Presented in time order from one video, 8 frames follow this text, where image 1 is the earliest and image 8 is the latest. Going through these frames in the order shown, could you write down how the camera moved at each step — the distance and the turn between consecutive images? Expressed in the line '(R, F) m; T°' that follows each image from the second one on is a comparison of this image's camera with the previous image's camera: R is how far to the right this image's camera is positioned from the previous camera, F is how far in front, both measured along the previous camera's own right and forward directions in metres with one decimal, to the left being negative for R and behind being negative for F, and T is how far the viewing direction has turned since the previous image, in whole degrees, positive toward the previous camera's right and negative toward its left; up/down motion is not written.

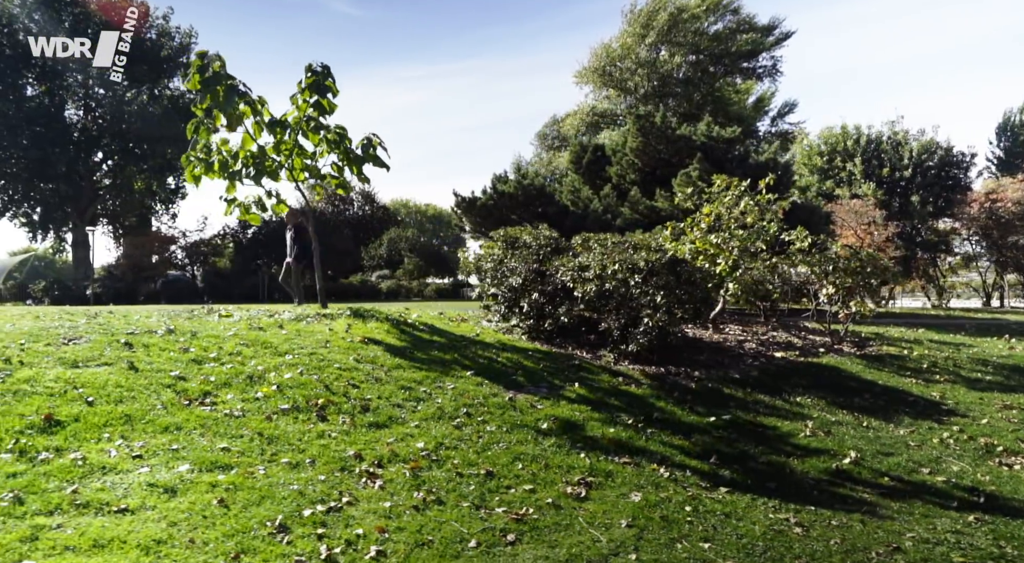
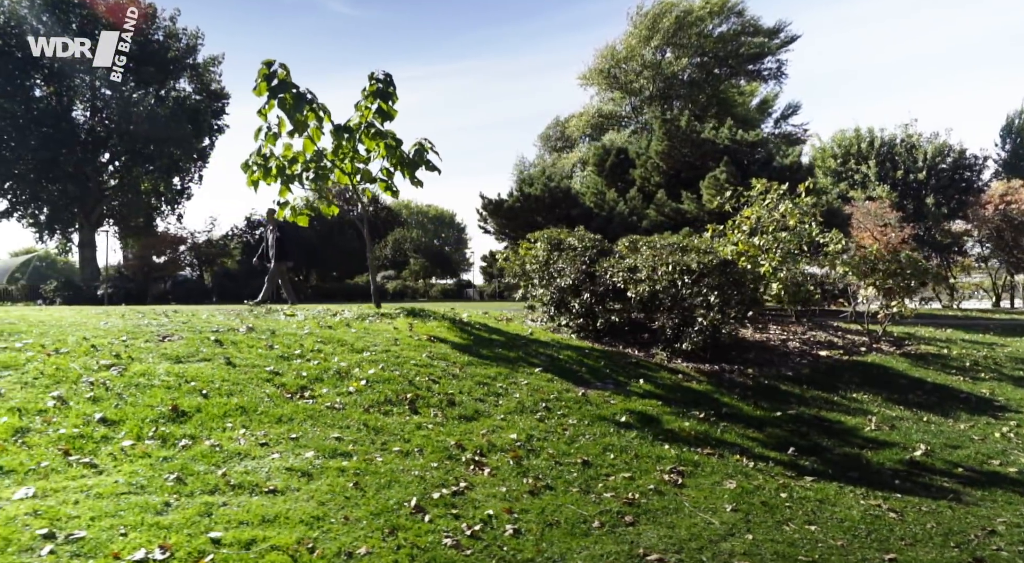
(-1.0, -0.4) m; 0°
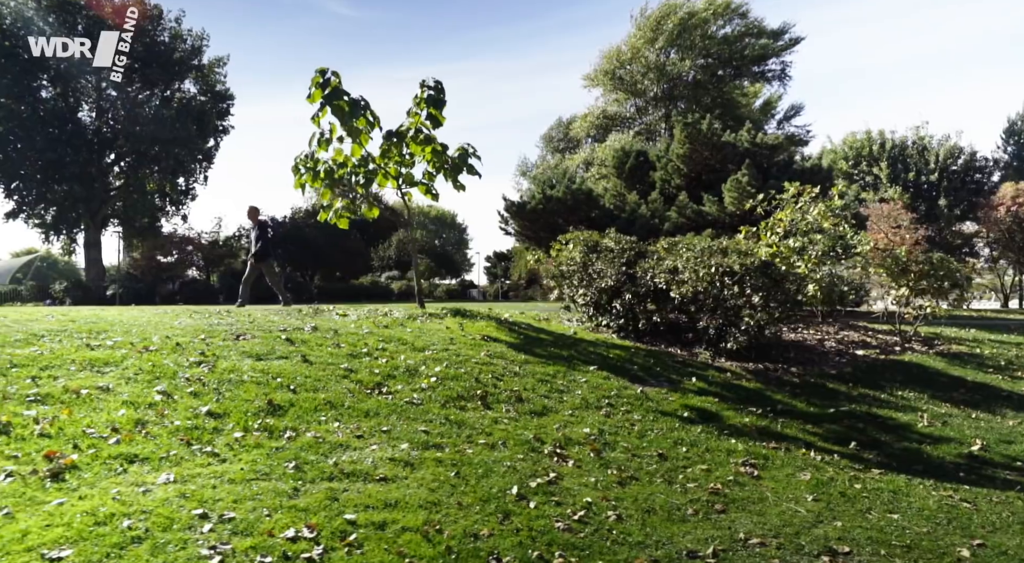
(-0.8, -0.3) m; 0°
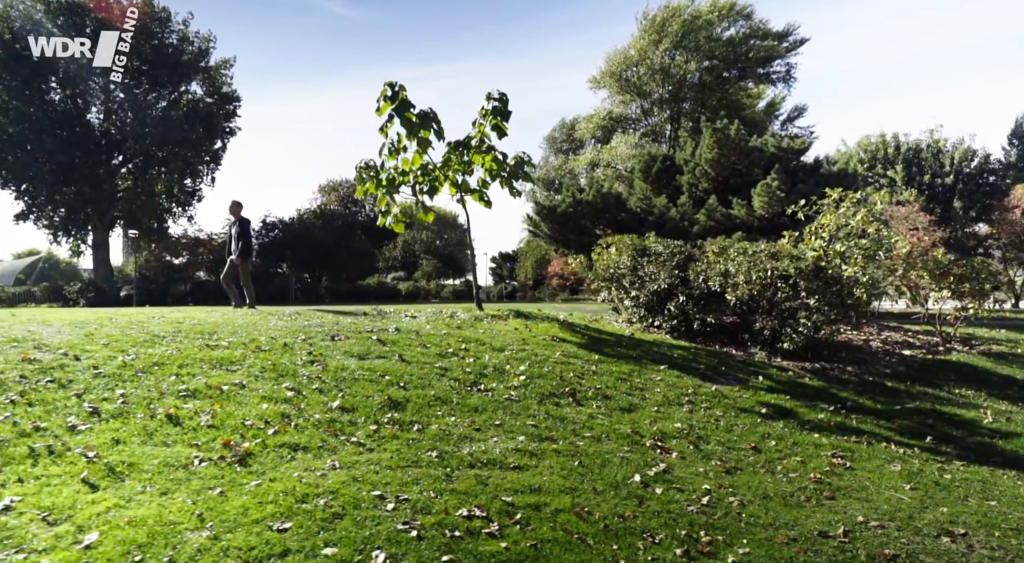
(-1.1, -0.5) m; 0°
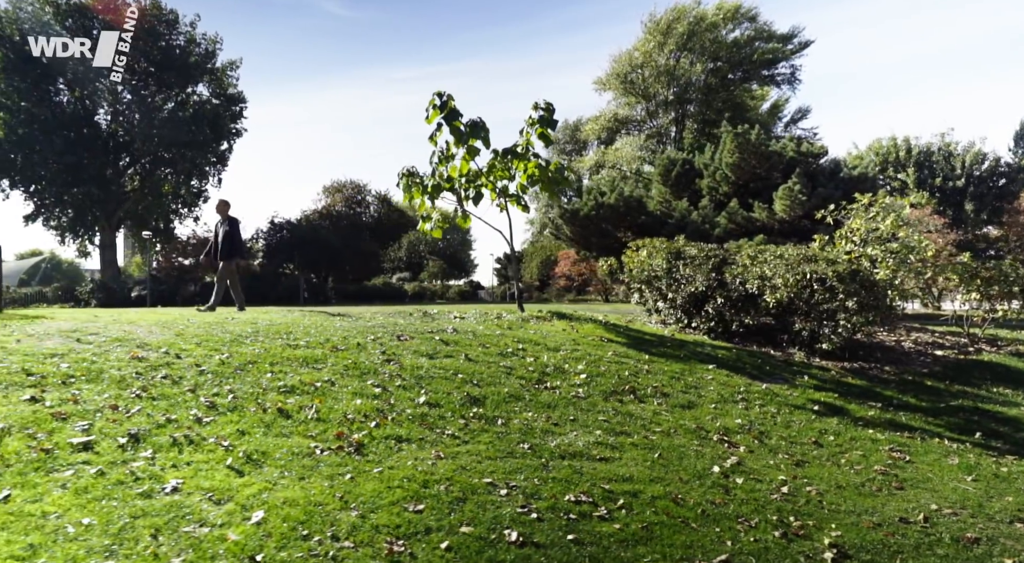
(-0.9, -0.4) m; 0°
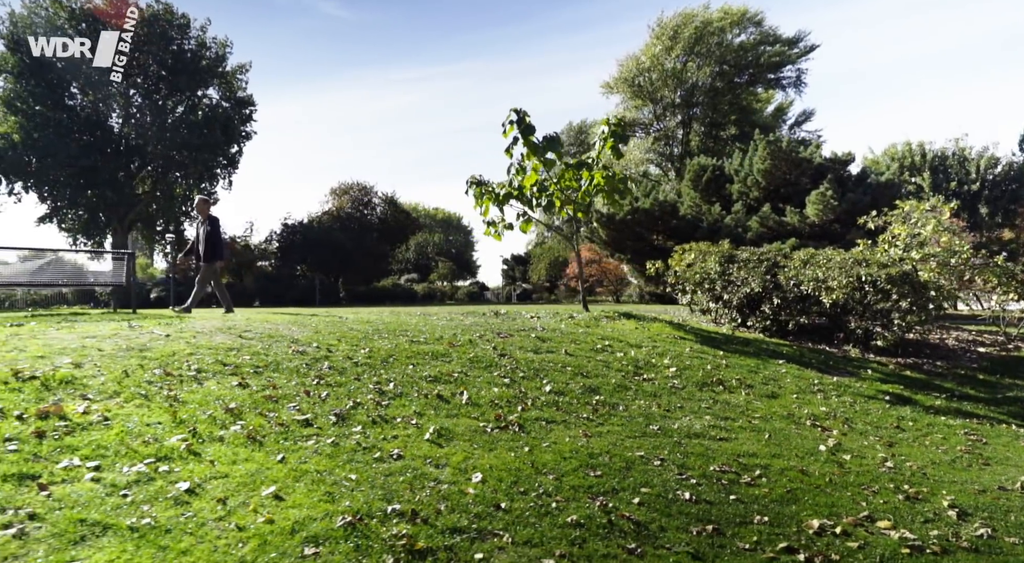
(-1.5, -1.0) m; 0°
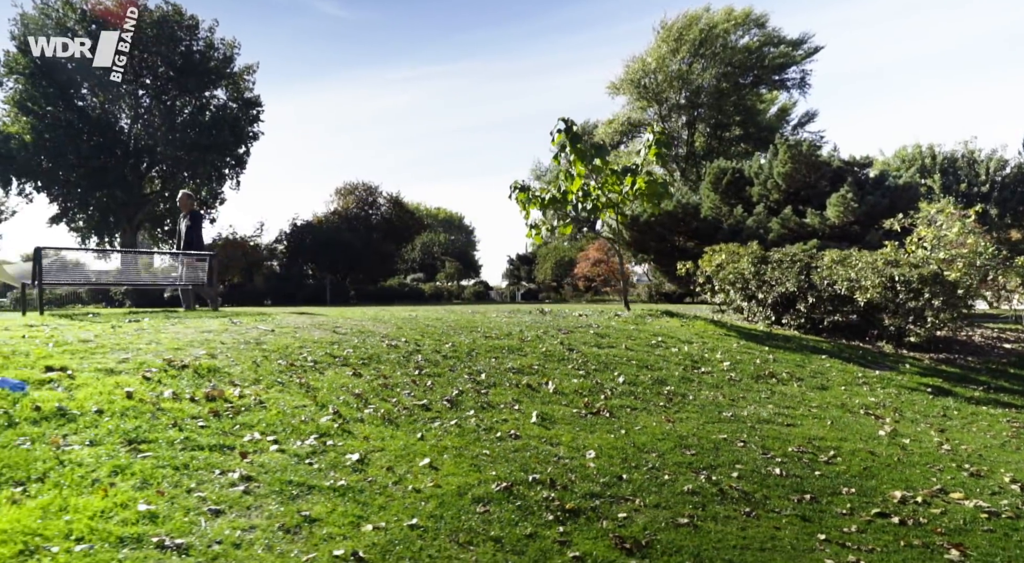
(-1.0, -0.7) m; 0°
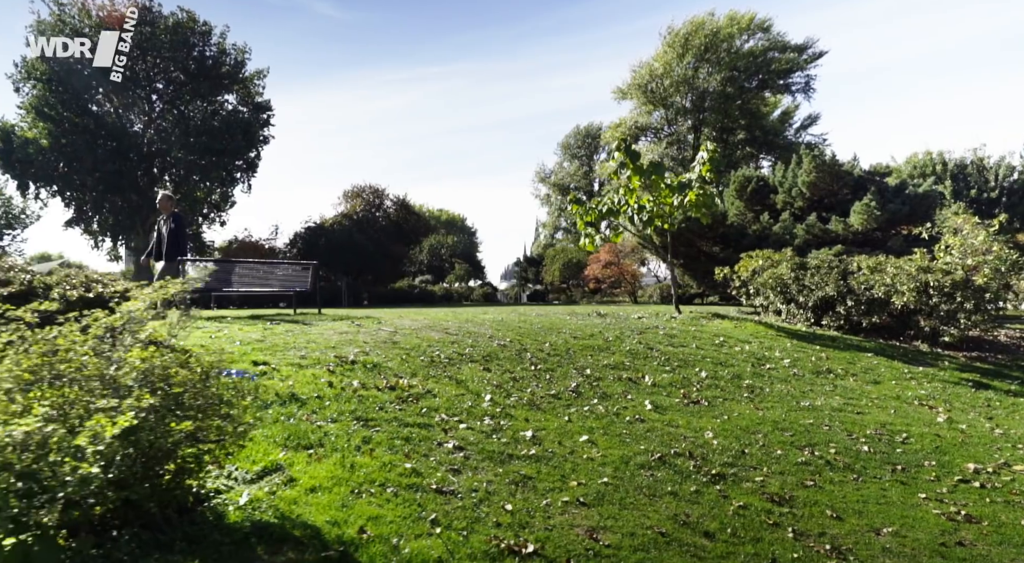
(-1.4, -1.2) m; 0°
